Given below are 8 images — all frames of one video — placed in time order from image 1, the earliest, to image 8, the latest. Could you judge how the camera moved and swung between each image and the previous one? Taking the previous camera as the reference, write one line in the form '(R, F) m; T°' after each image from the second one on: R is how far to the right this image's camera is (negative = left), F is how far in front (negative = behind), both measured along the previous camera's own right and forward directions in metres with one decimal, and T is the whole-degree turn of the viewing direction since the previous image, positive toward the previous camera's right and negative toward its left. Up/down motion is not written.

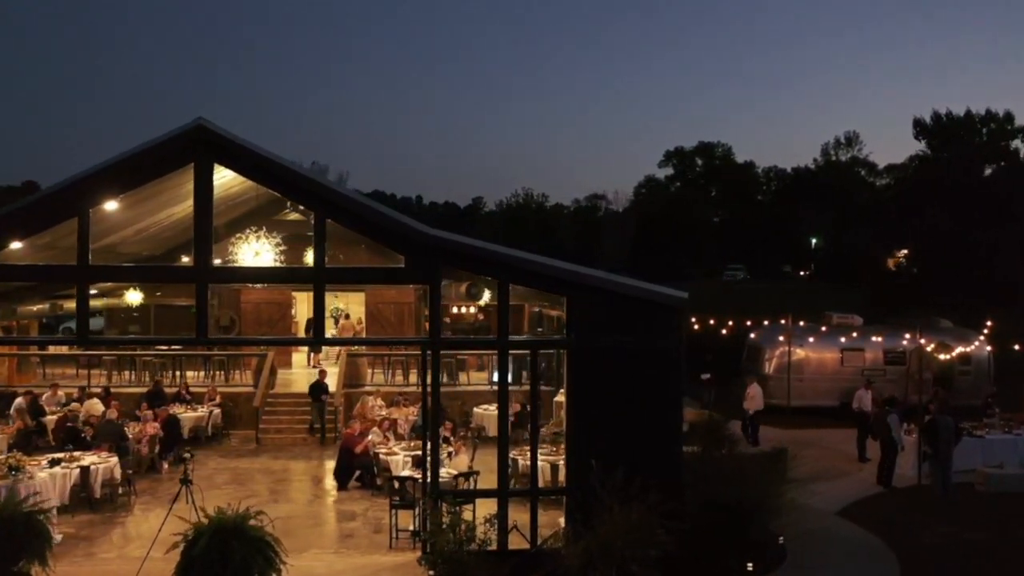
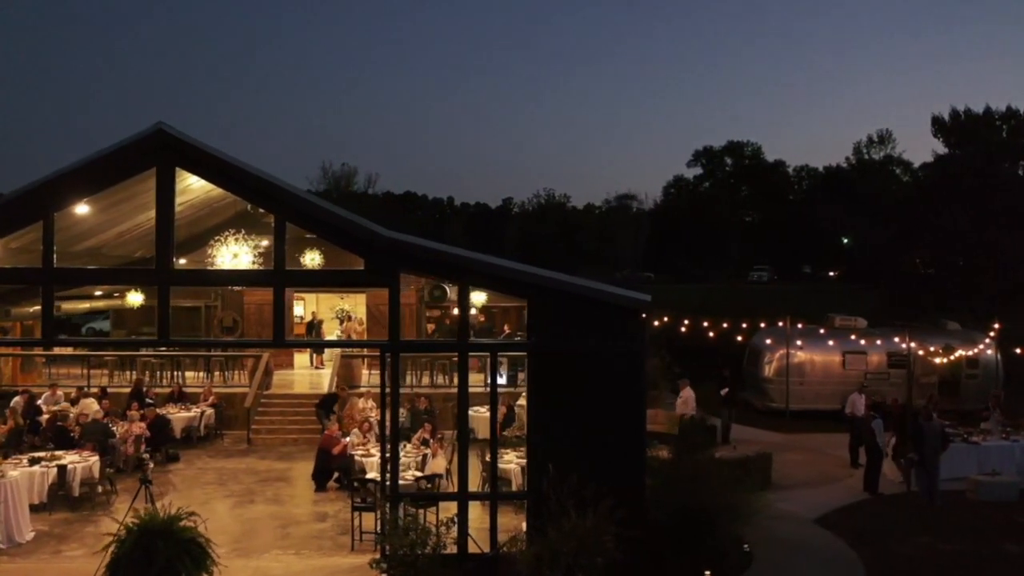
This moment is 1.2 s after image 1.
(+0.9, +0.1) m; -3°
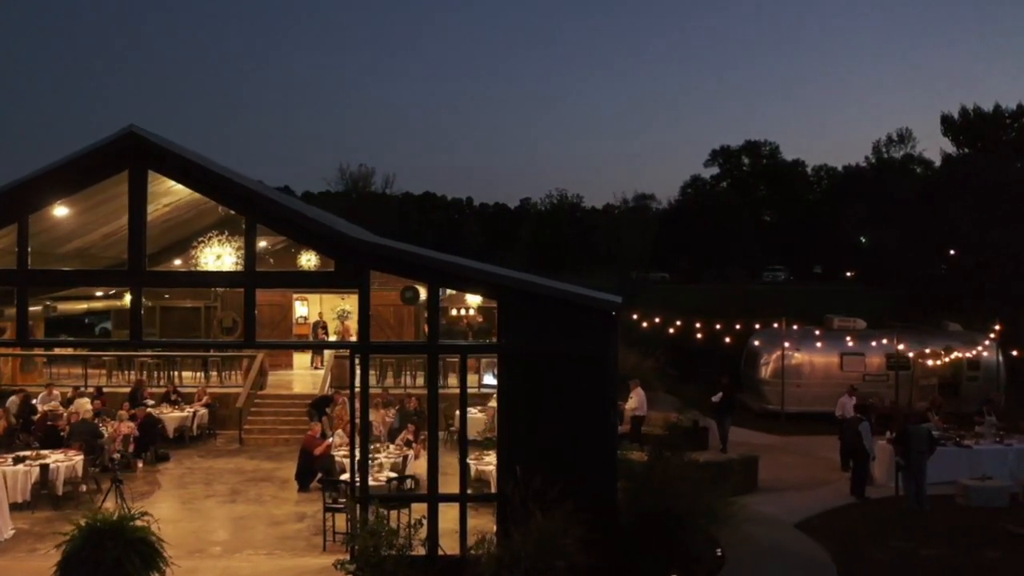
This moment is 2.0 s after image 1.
(+0.6, 0.0) m; -2°
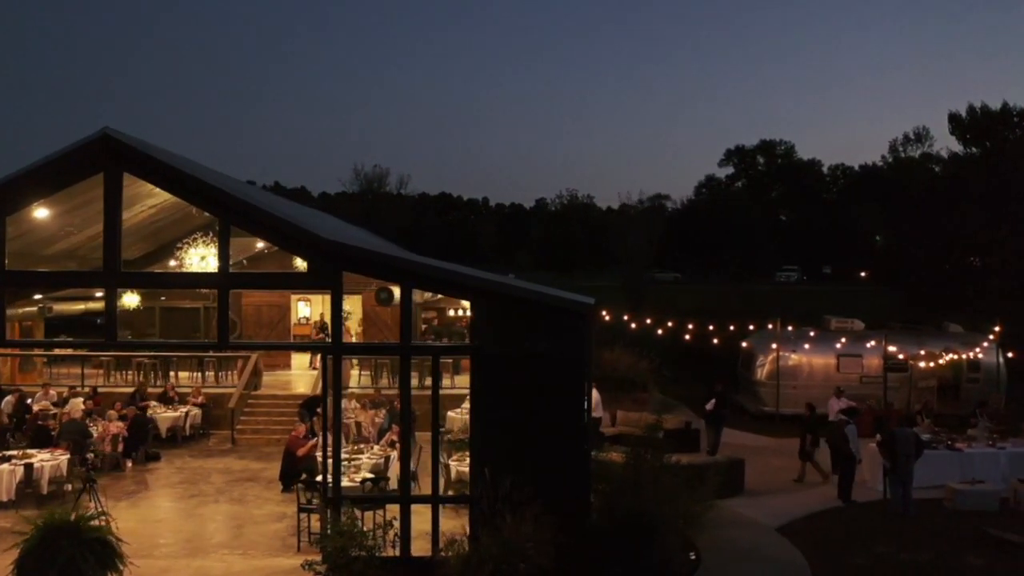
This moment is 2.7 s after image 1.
(+0.6, 0.0) m; -1°
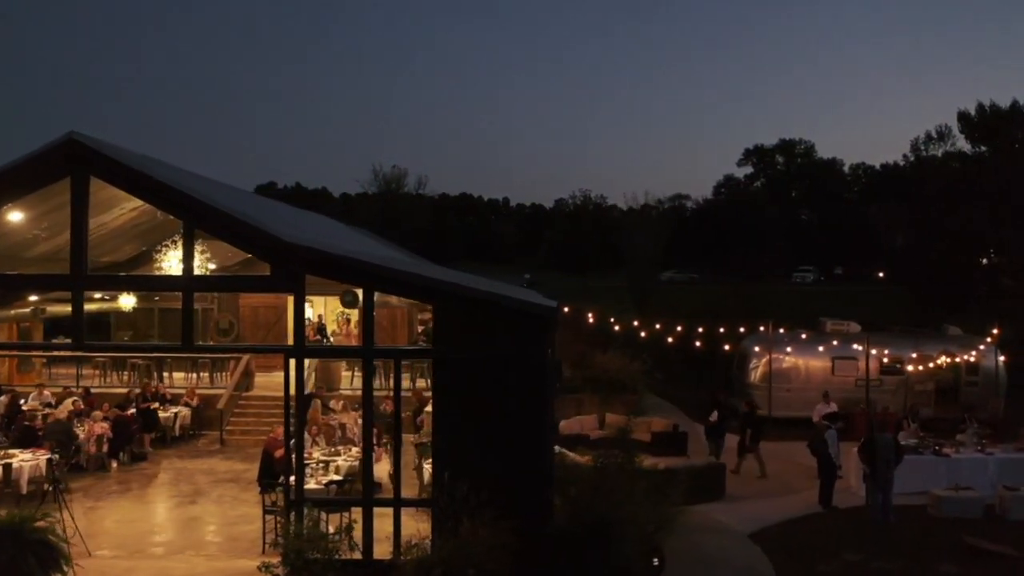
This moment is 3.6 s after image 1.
(+0.7, +0.1) m; -2°
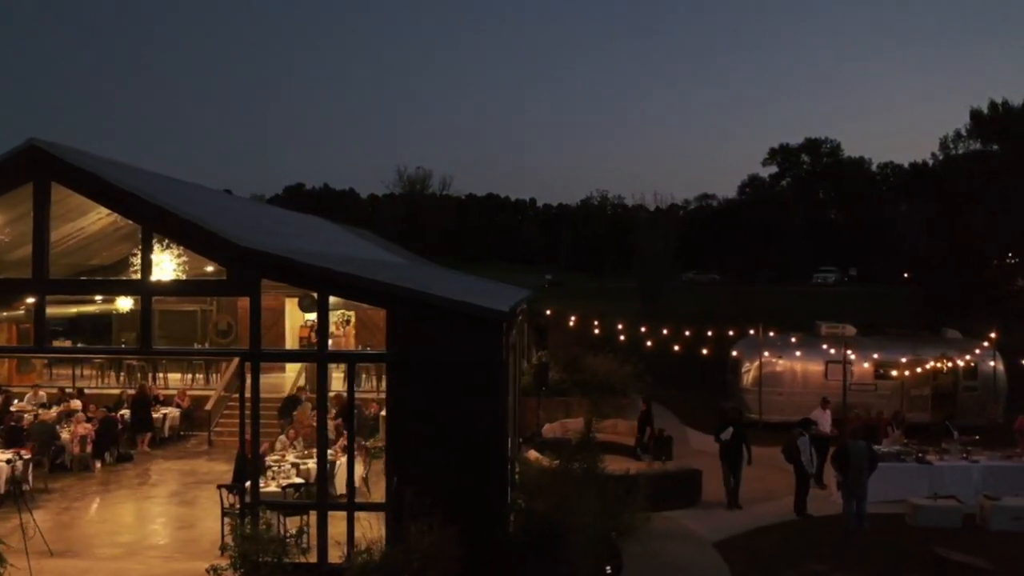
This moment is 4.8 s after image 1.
(+0.9, +0.1) m; -2°
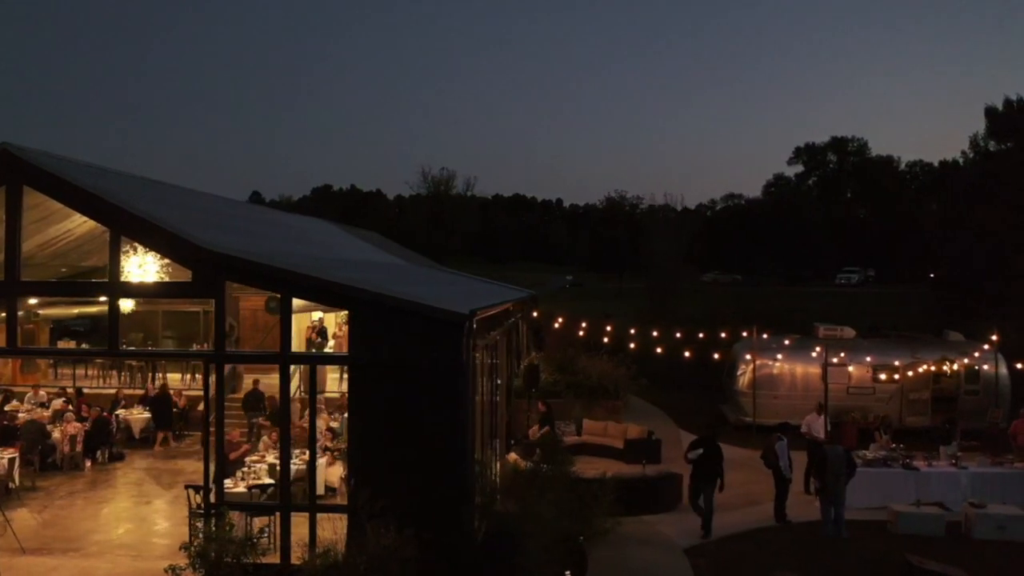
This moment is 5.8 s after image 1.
(+0.8, +0.1) m; -2°
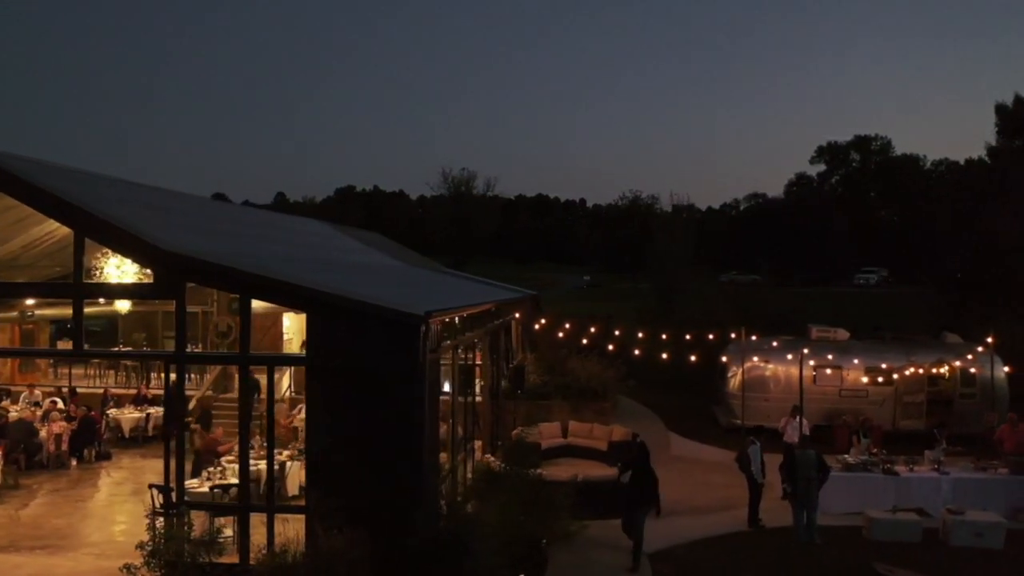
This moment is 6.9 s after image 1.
(+0.8, +0.1) m; -2°
